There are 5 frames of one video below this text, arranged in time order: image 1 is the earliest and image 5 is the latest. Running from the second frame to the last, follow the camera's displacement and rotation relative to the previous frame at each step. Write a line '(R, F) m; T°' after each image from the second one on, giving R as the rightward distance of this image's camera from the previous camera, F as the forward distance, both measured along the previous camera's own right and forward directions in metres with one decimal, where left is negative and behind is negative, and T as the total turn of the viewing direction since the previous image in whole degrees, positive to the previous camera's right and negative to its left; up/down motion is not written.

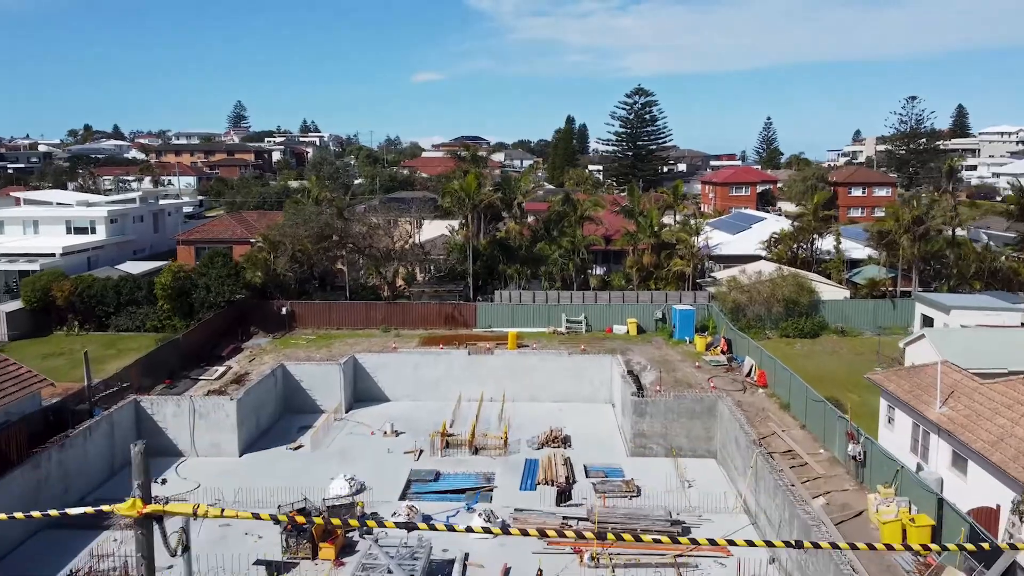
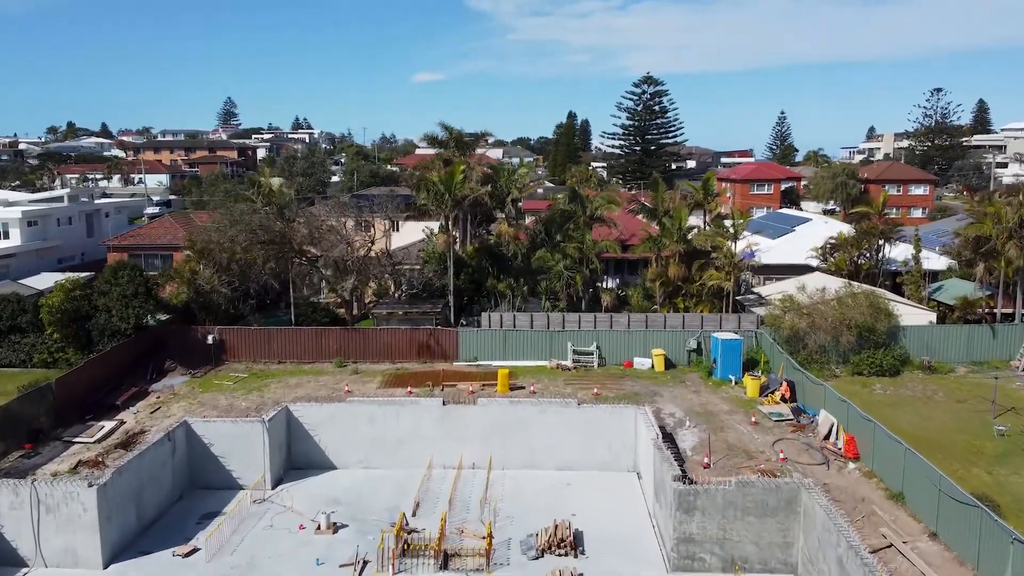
(+0.2, +7.1) m; 0°
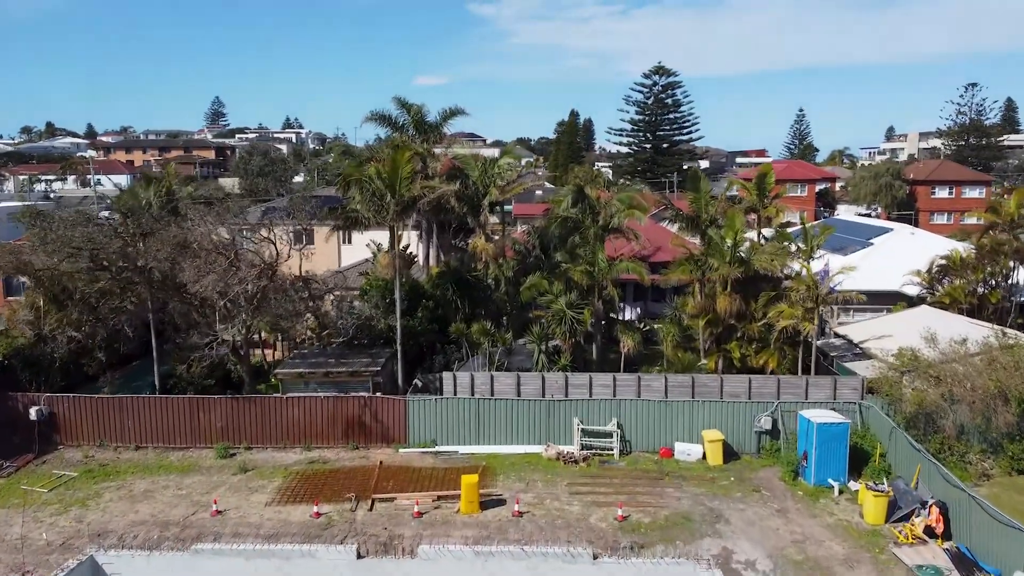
(+0.3, +8.4) m; 0°
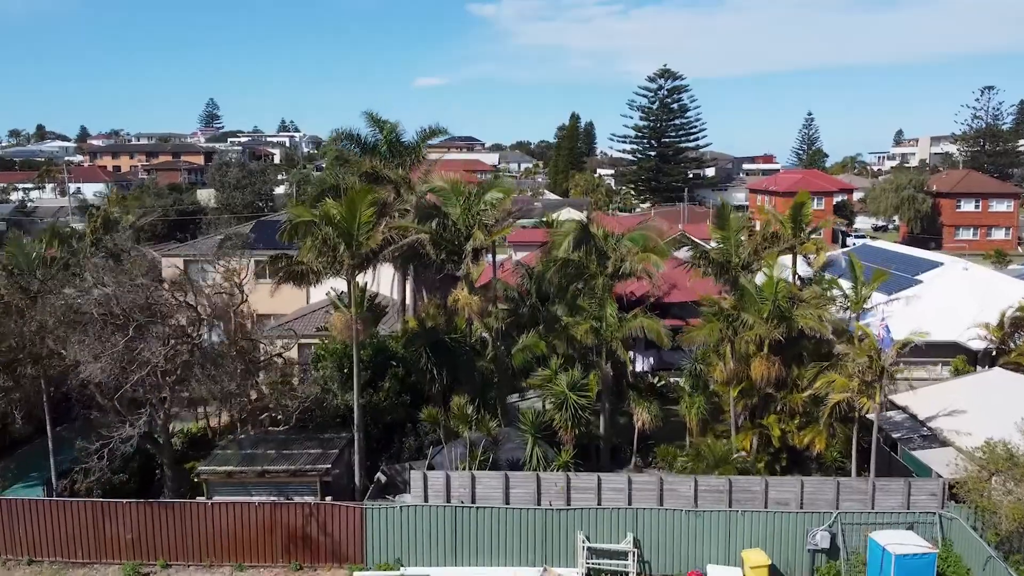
(+0.1, +3.5) m; 0°
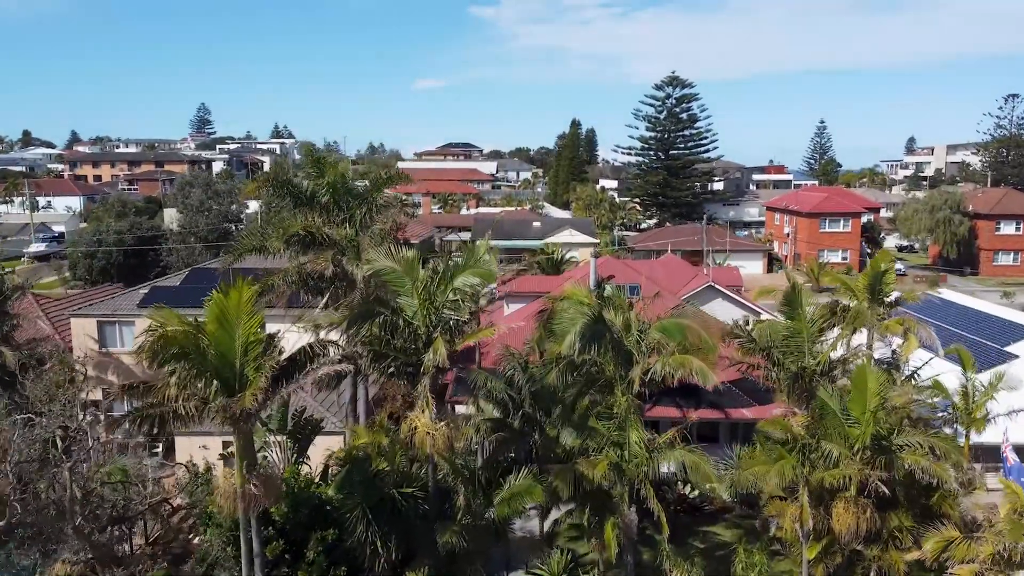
(+0.1, +4.7) m; 0°
